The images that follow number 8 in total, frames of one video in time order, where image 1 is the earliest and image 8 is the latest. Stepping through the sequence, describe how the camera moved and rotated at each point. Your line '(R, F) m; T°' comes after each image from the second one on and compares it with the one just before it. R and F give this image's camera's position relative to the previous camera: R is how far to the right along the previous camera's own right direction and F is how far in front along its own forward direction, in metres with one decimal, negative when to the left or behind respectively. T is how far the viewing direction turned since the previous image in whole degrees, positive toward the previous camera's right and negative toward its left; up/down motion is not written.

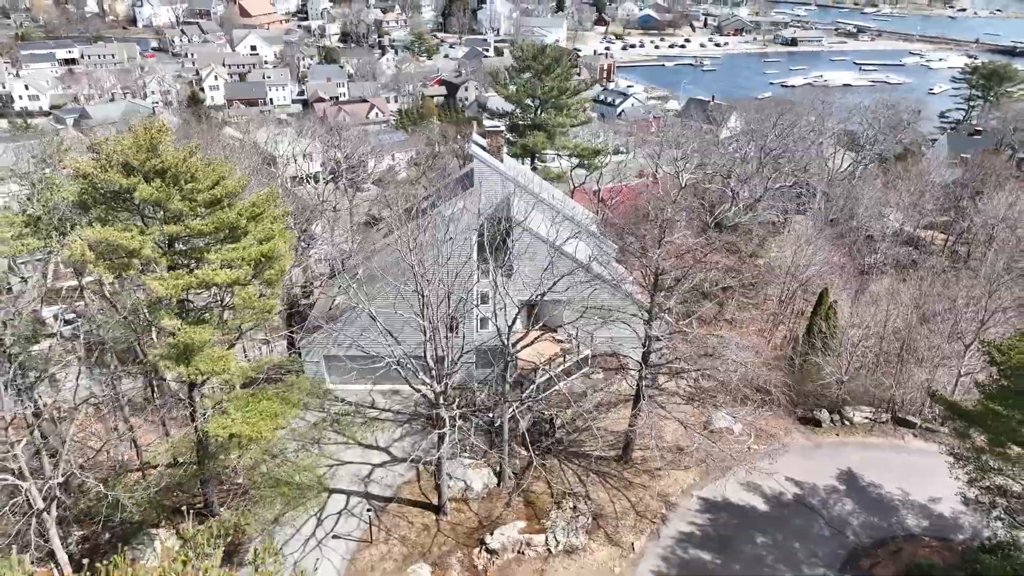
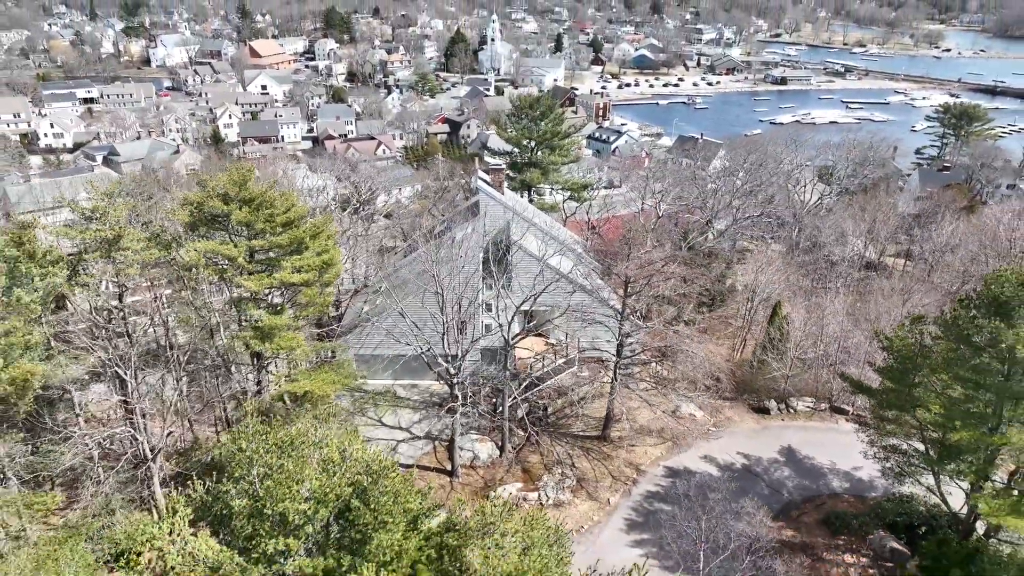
(0.0, -2.0) m; 0°
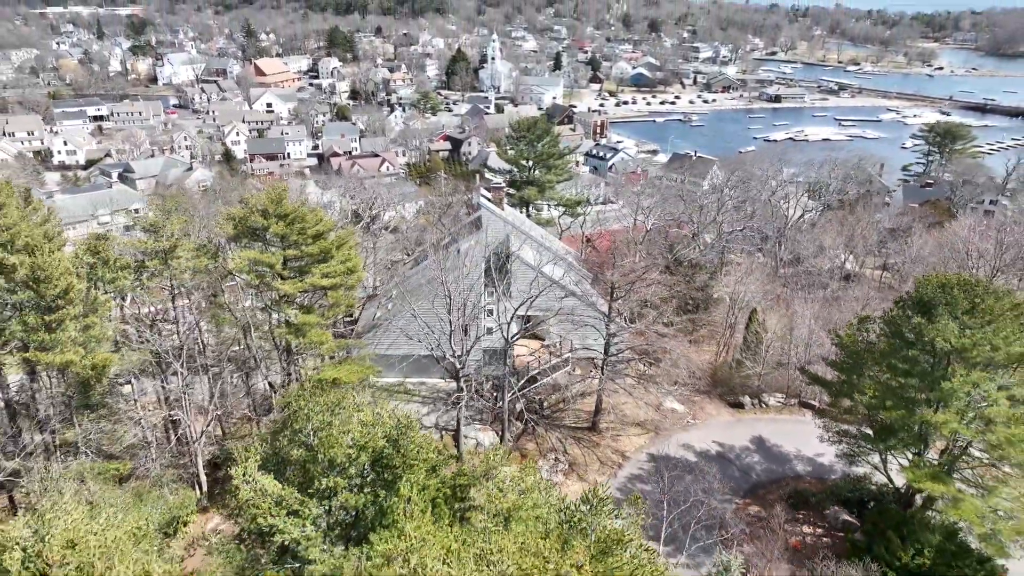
(0.0, -1.3) m; 0°
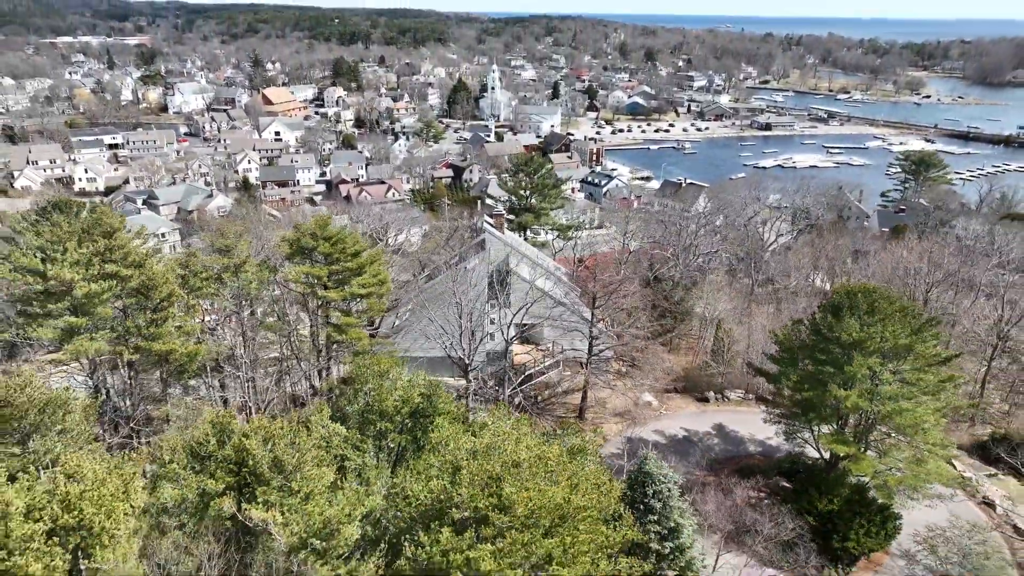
(0.0, -2.3) m; 0°
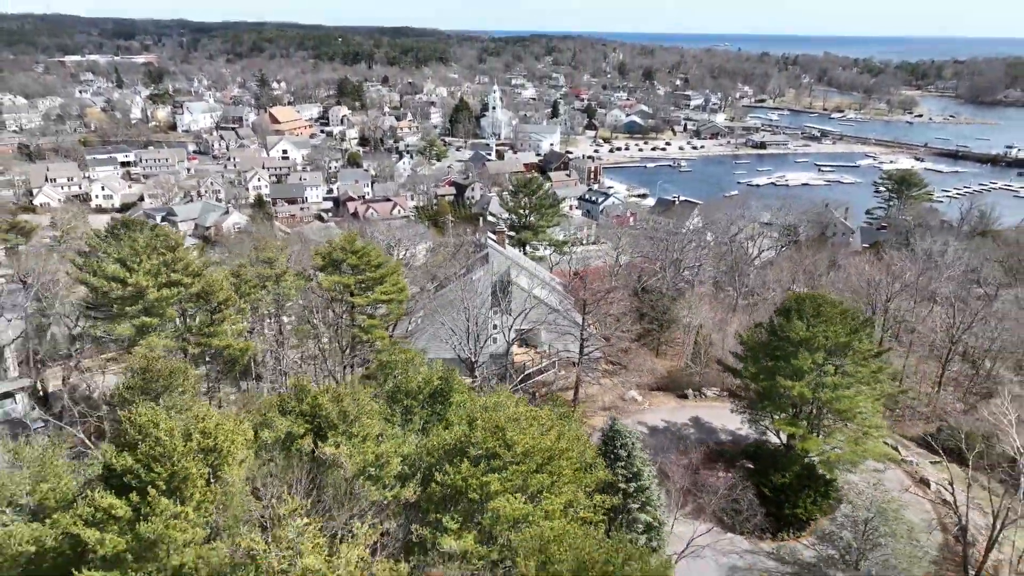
(0.0, -1.9) m; 0°
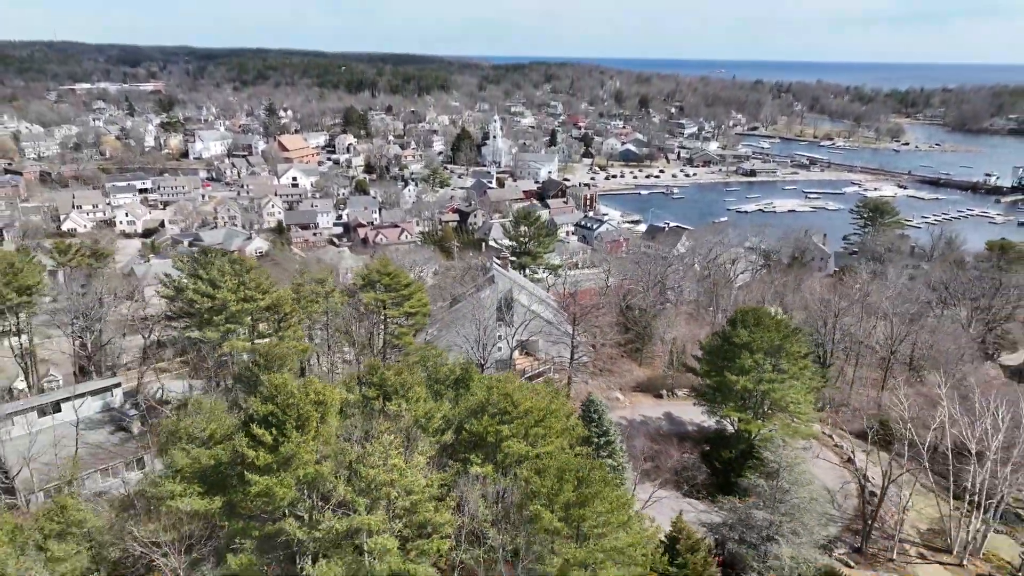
(-0.1, -3.2) m; 0°
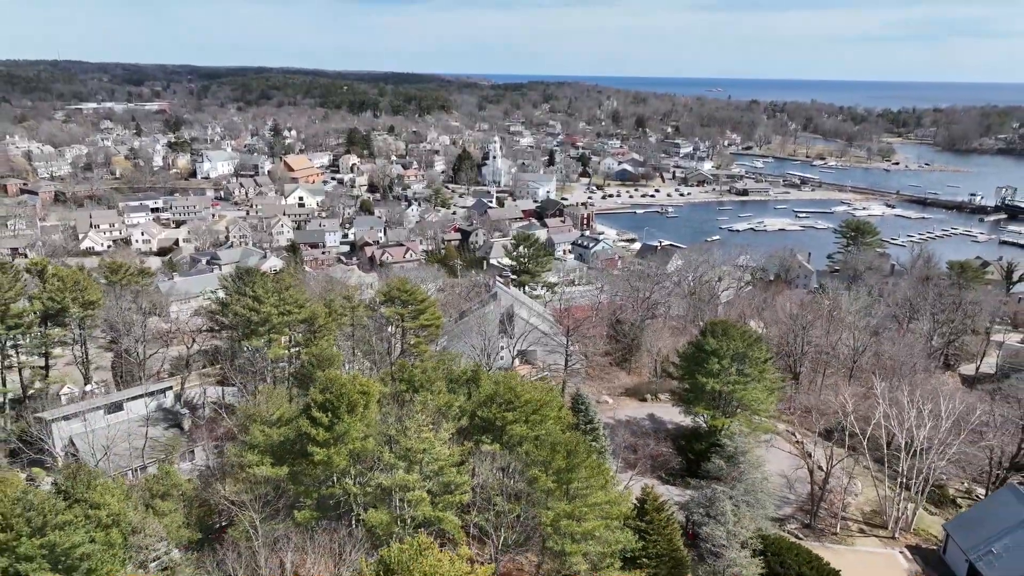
(-0.1, -2.5) m; 0°
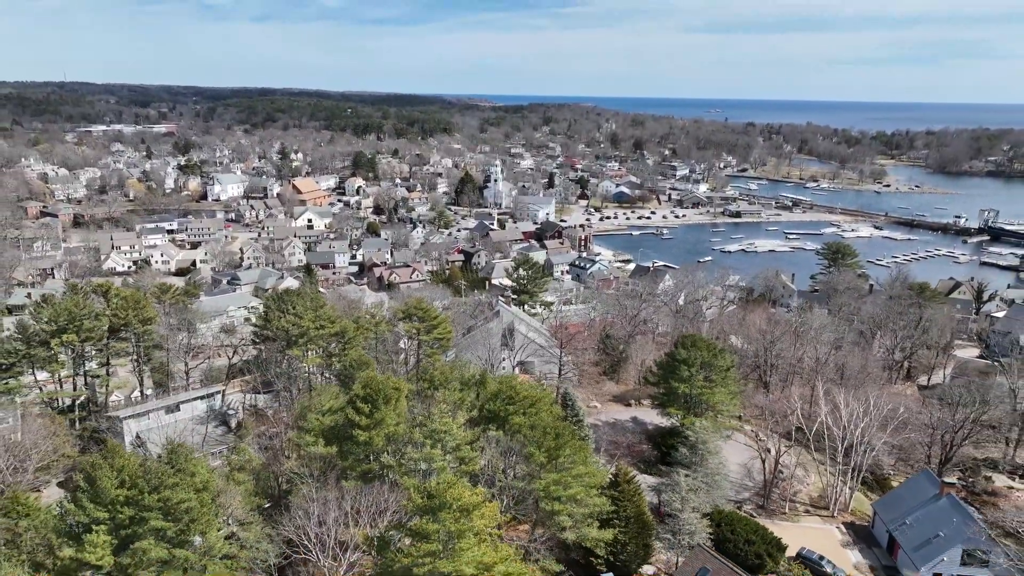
(0.0, -3.2) m; 0°
